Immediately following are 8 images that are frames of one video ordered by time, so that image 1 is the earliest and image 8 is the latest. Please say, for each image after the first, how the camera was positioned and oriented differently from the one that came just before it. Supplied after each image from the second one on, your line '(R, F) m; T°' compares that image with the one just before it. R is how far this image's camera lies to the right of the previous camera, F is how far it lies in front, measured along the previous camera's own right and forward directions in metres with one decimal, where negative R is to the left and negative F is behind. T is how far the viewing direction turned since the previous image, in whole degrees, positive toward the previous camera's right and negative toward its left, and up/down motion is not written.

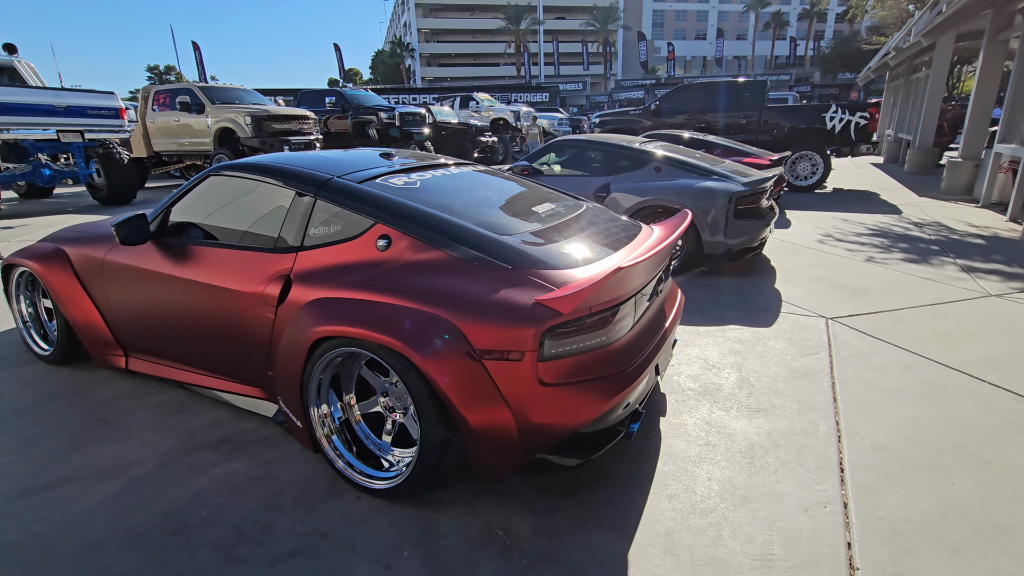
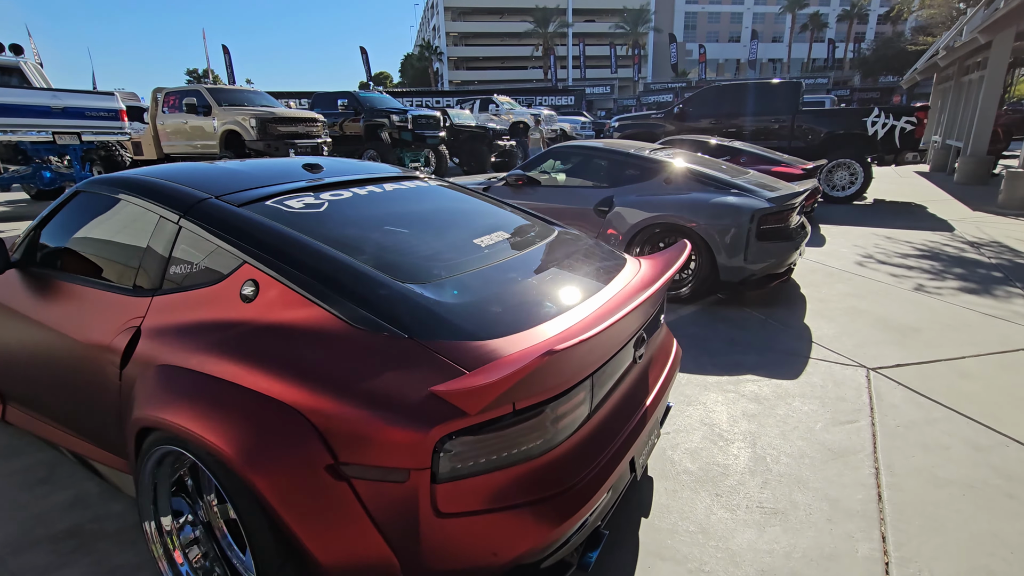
(+0.4, +0.6) m; -3°
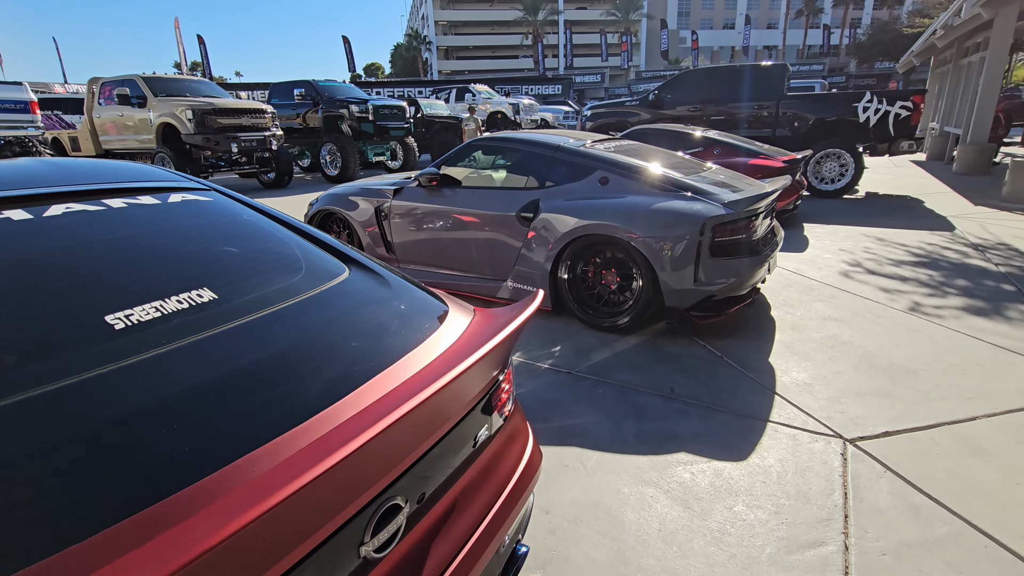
(+0.7, +0.9) m; 0°
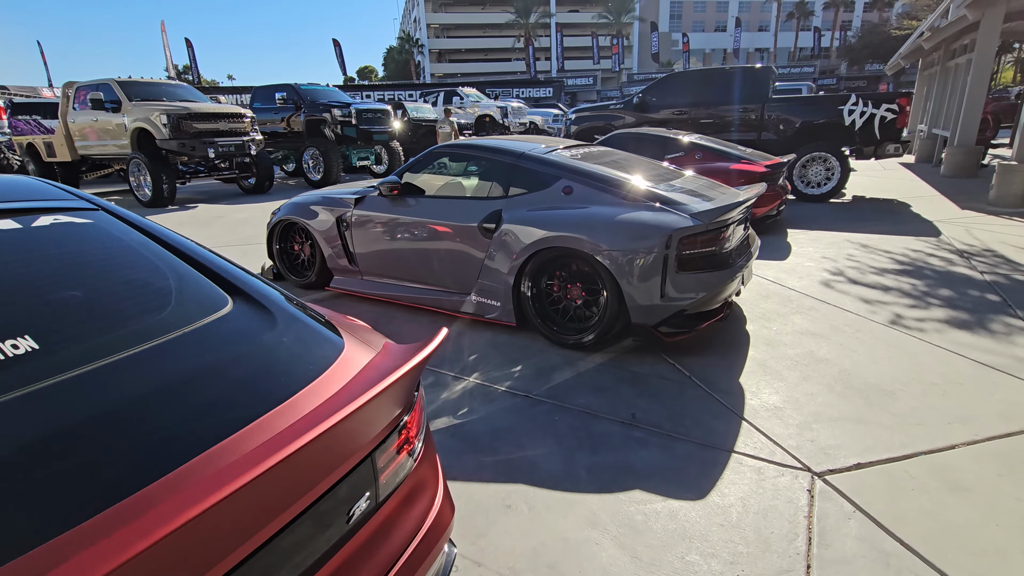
(+0.2, +0.2) m; +1°
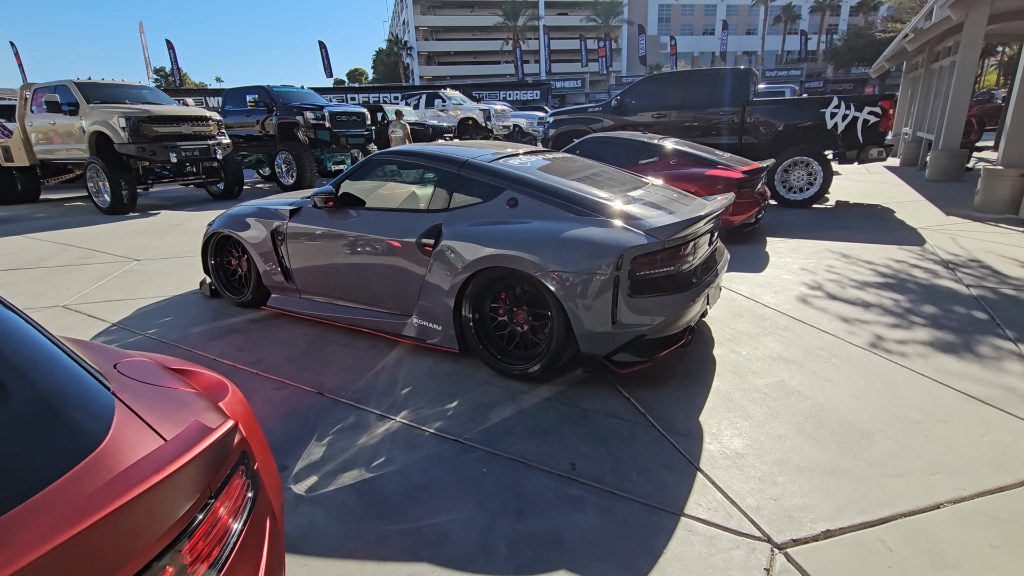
(+0.3, +0.4) m; +1°
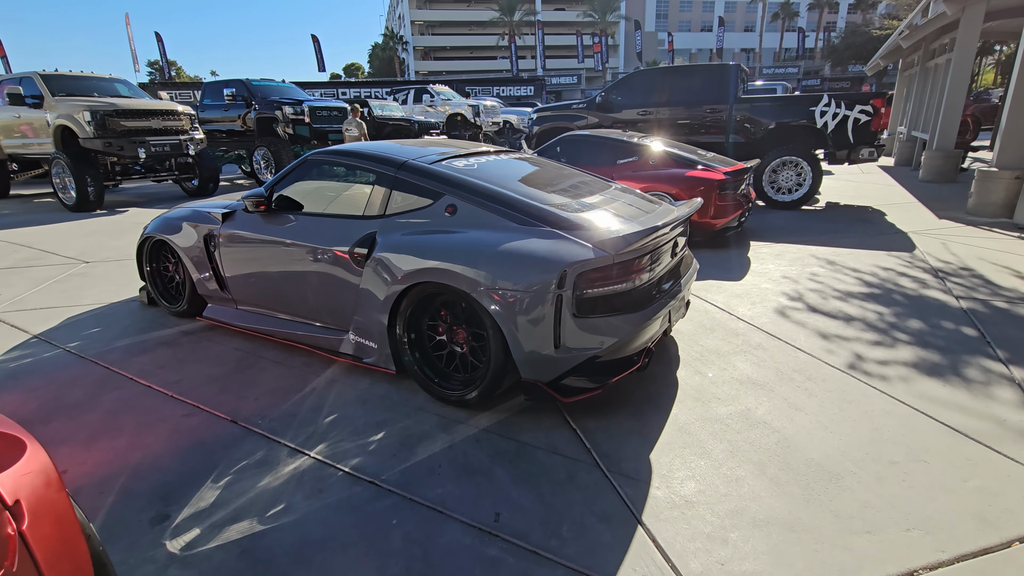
(+0.3, +0.3) m; 0°
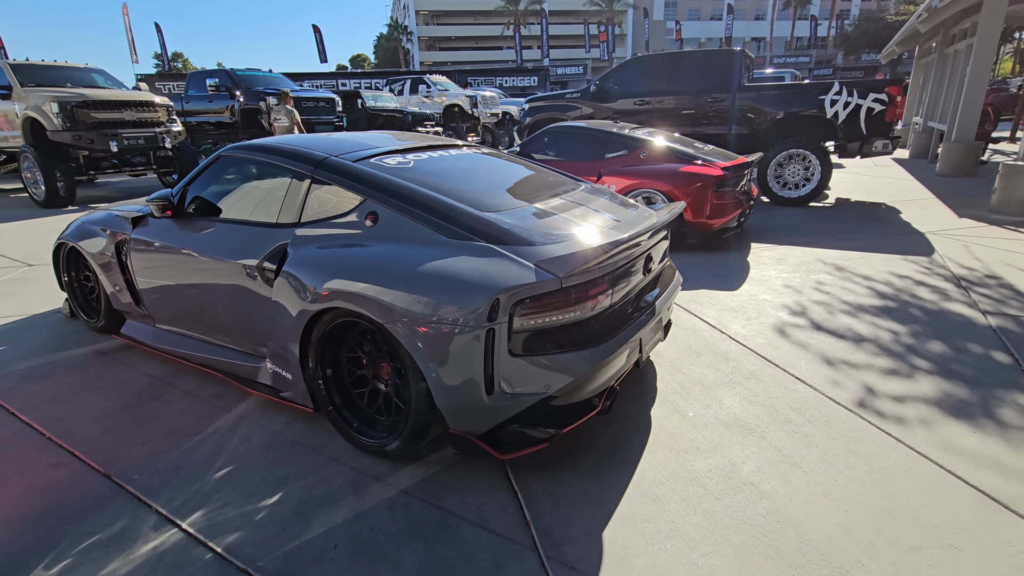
(+0.3, +0.5) m; -1°
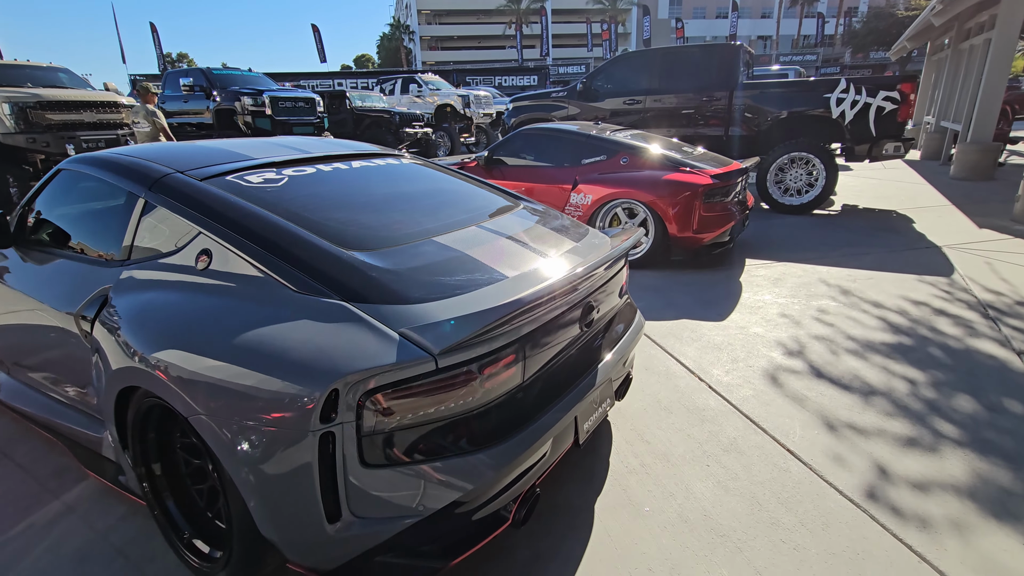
(+0.4, +0.6) m; -1°
